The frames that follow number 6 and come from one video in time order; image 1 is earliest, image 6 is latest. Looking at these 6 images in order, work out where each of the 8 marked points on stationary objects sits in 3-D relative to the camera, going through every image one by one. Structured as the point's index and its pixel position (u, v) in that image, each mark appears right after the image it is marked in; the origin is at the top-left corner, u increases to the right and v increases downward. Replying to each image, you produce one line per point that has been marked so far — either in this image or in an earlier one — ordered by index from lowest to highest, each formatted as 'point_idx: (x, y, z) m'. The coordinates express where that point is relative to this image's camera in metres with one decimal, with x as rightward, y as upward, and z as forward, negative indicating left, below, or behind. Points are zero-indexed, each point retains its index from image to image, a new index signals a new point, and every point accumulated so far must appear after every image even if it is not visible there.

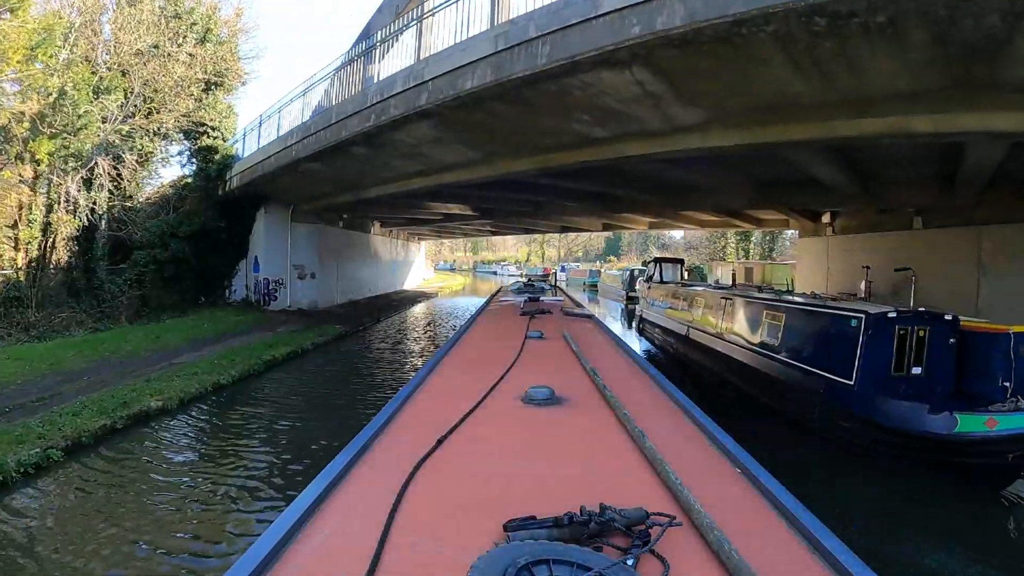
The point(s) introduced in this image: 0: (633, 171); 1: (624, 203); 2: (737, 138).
0: (+2.0, +2.0, +8.8) m
1: (+2.8, +2.1, +13.6) m
2: (+2.7, +1.8, +6.4) m
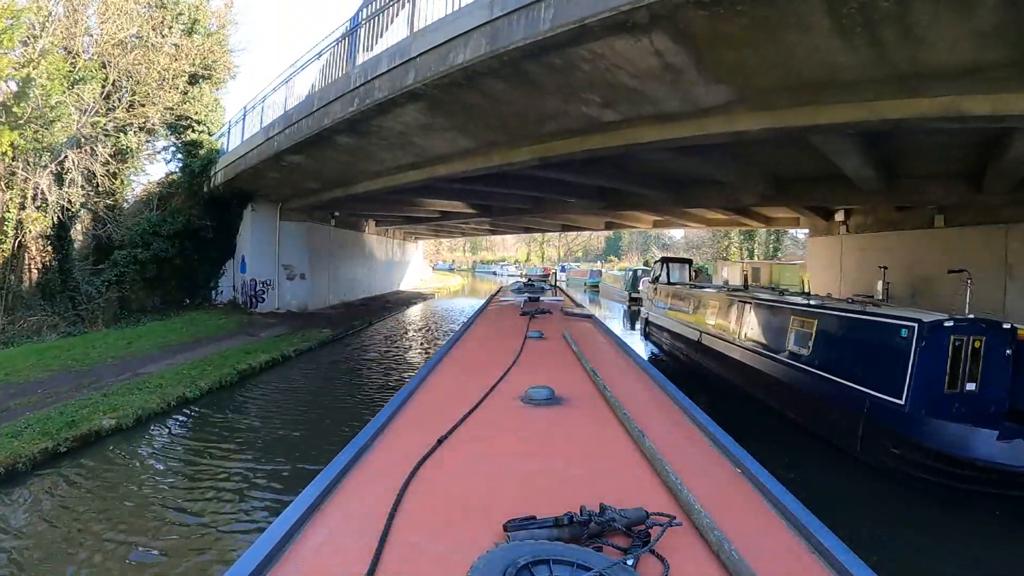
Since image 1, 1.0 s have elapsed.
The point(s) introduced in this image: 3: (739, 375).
0: (+1.9, +1.9, +8.0) m
1: (+2.8, +2.1, +12.8) m
2: (+2.7, +1.7, +5.7) m
3: (+4.3, -1.7, +10.0) m
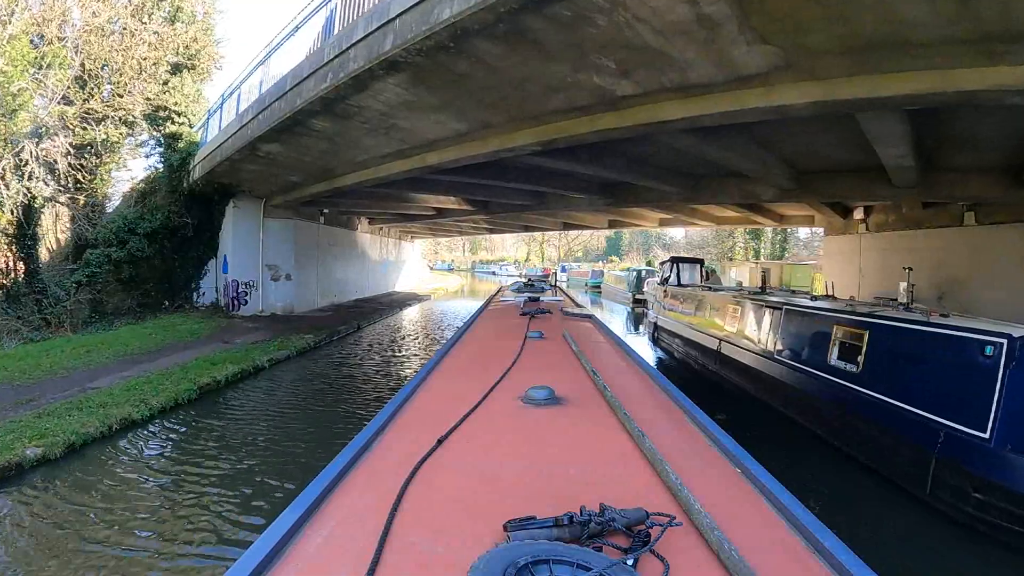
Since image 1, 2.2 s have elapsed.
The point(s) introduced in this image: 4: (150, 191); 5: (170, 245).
0: (+1.9, +1.9, +7.1) m
1: (+2.8, +2.1, +11.9) m
2: (+2.6, +1.7, +4.7) m
3: (+4.3, -1.7, +9.0) m
4: (-10.6, +2.8, +15.8) m
5: (-9.9, +1.2, +15.5) m
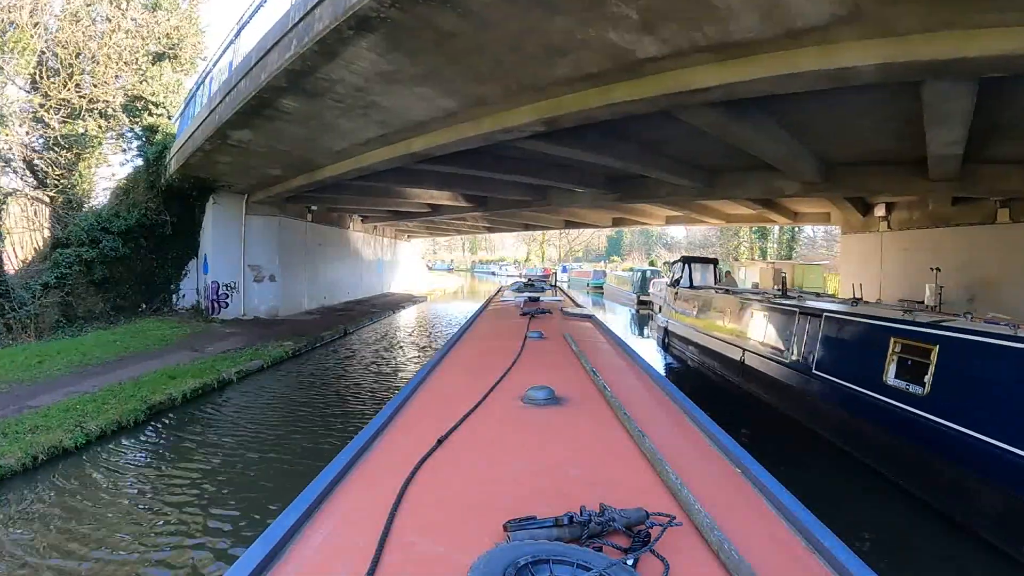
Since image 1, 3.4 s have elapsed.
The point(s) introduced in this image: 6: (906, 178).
0: (+1.9, +1.8, +6.2) m
1: (+2.7, +2.0, +11.0) m
2: (+2.6, +1.7, +3.8) m
3: (+4.2, -1.8, +8.1) m
4: (-10.7, +2.8, +14.9) m
5: (-9.9, +1.2, +14.6) m
6: (+6.9, +2.0, +9.5) m
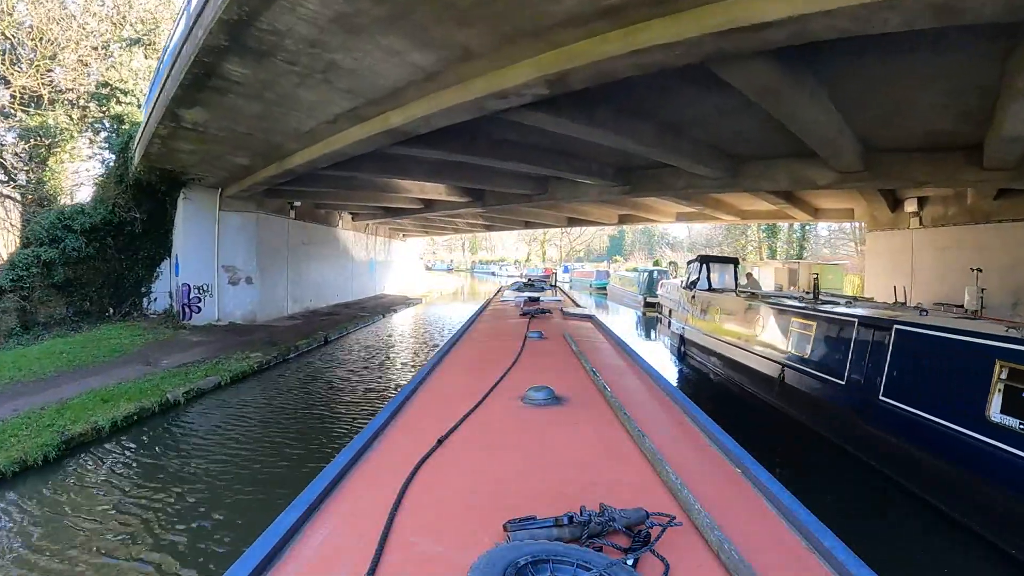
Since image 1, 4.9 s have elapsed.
0: (+1.9, +1.8, +5.1) m
1: (+2.7, +2.0, +9.9) m
2: (+2.6, +1.6, +2.7) m
3: (+4.2, -1.8, +7.0) m
4: (-10.7, +2.7, +13.8) m
5: (-9.9, +1.1, +13.5) m
6: (+6.9, +1.9, +8.4) m
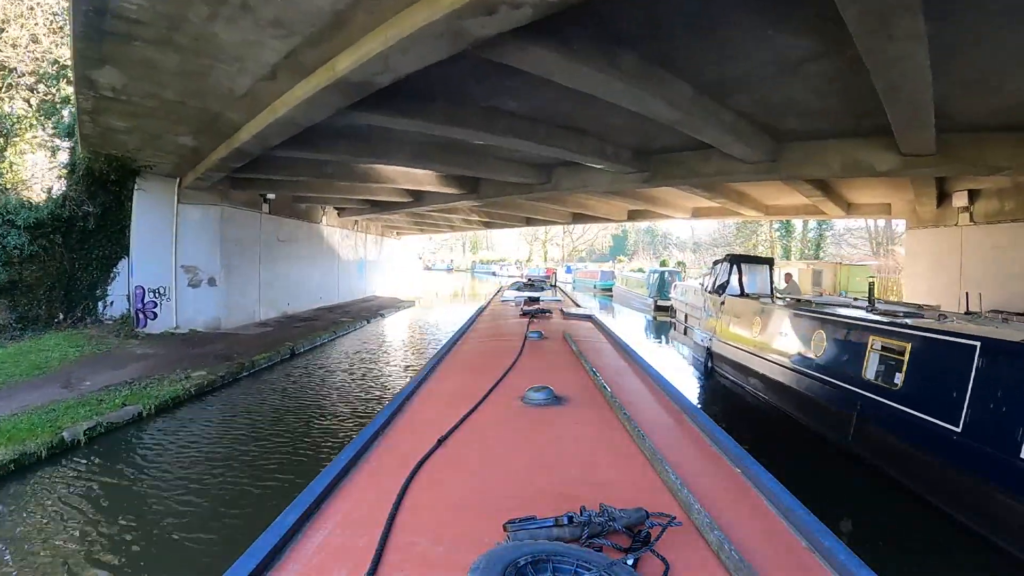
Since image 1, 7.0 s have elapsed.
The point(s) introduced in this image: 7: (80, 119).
0: (+1.8, +1.7, +3.6) m
1: (+2.7, +1.9, +8.5) m
2: (+2.5, +1.5, +1.3) m
3: (+4.2, -1.9, +5.6) m
4: (-10.7, +2.6, +12.4) m
5: (-9.9, +1.1, +12.1) m
6: (+6.9, +1.8, +7.0) m
7: (-5.7, +2.3, +7.1) m
